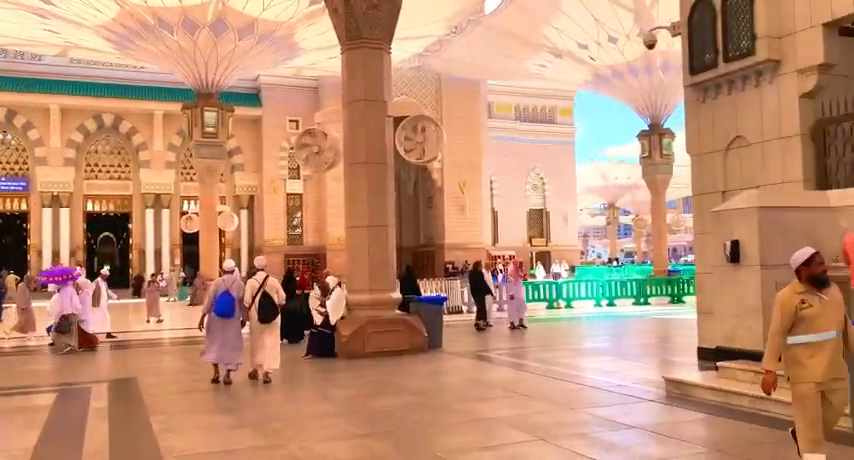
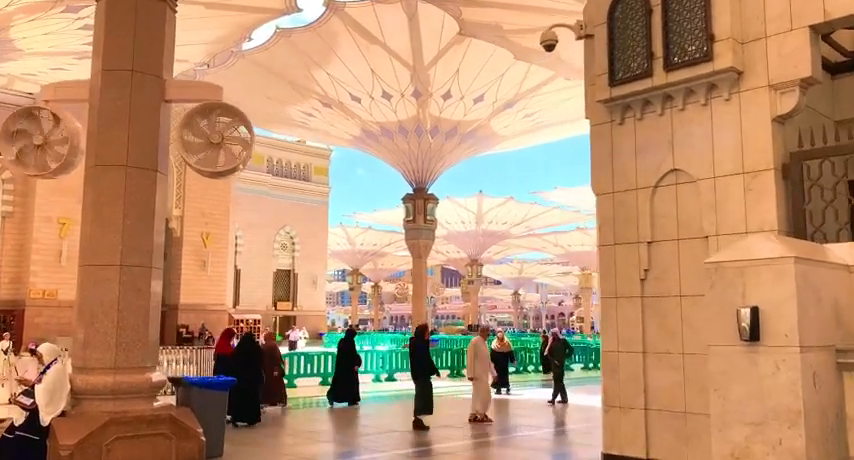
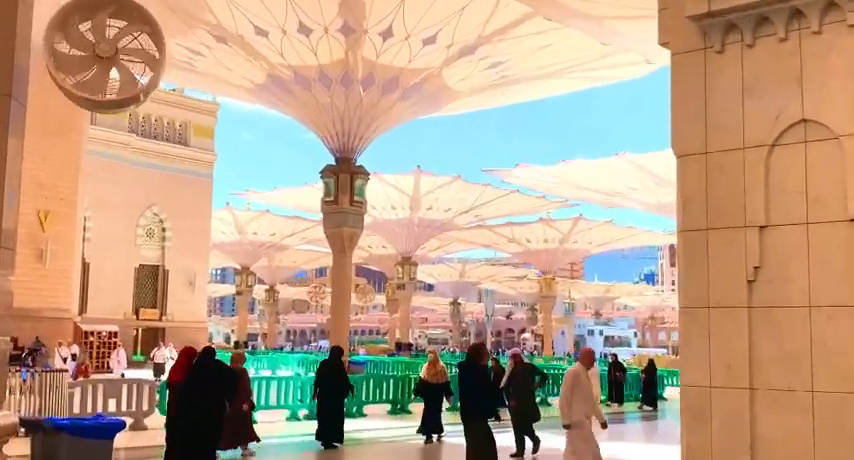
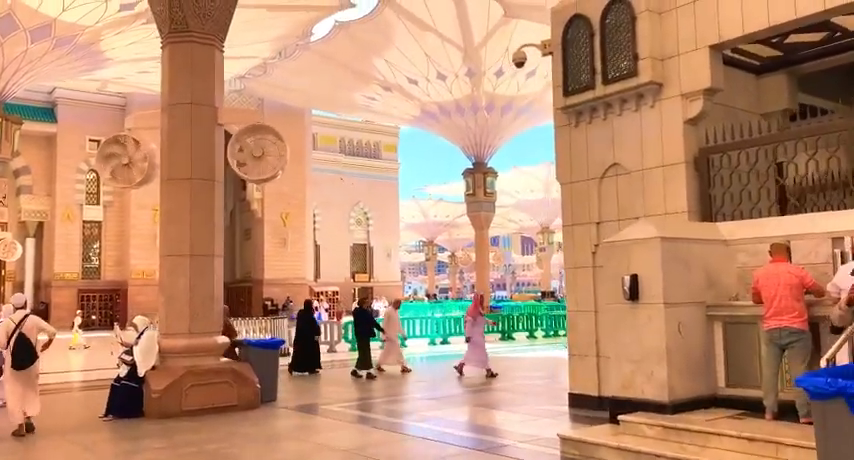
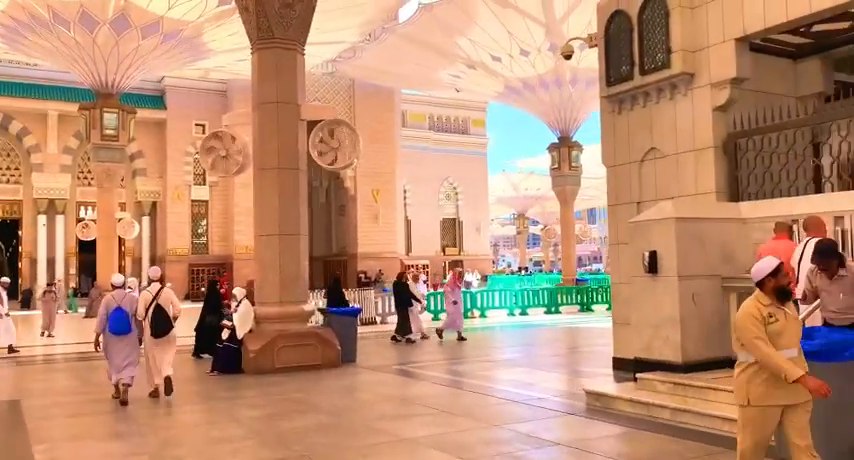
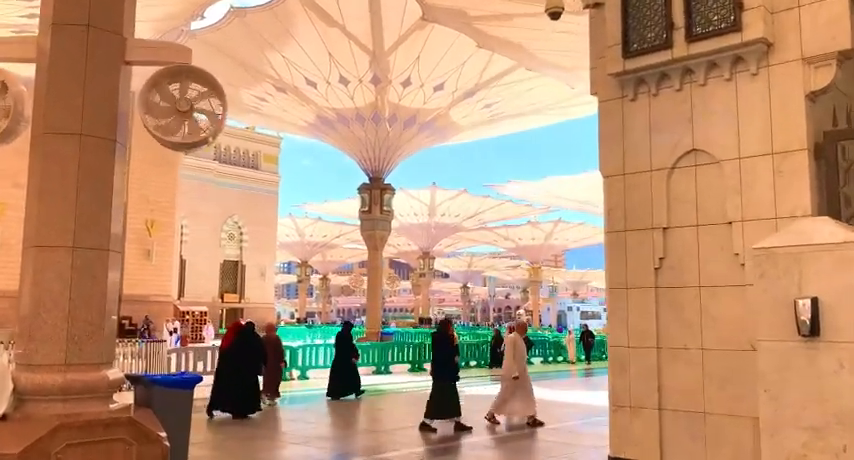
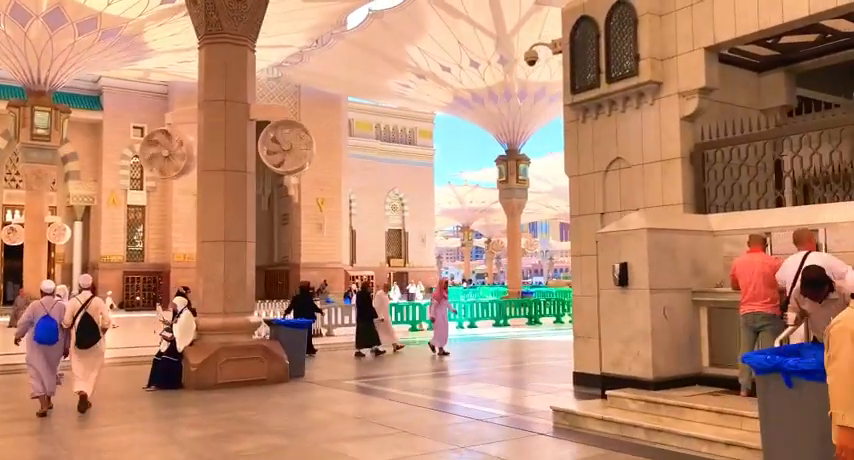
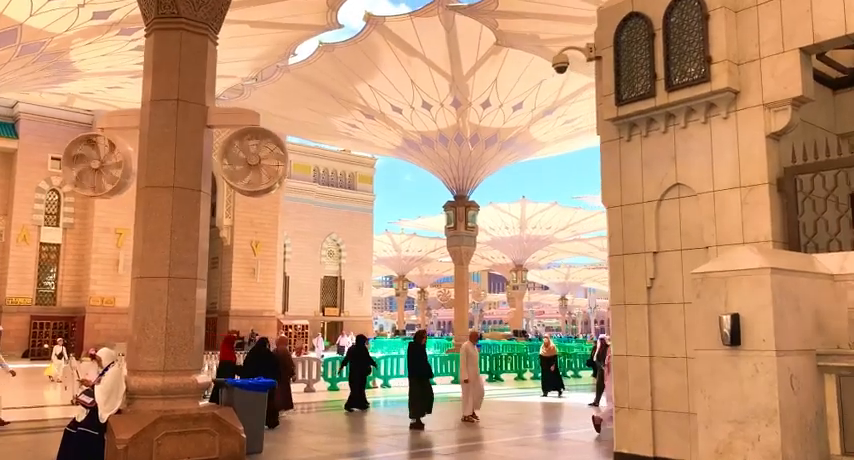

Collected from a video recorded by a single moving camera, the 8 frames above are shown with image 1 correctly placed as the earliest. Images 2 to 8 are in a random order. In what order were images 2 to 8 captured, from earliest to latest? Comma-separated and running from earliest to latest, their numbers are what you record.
5, 7, 4, 8, 2, 6, 3
